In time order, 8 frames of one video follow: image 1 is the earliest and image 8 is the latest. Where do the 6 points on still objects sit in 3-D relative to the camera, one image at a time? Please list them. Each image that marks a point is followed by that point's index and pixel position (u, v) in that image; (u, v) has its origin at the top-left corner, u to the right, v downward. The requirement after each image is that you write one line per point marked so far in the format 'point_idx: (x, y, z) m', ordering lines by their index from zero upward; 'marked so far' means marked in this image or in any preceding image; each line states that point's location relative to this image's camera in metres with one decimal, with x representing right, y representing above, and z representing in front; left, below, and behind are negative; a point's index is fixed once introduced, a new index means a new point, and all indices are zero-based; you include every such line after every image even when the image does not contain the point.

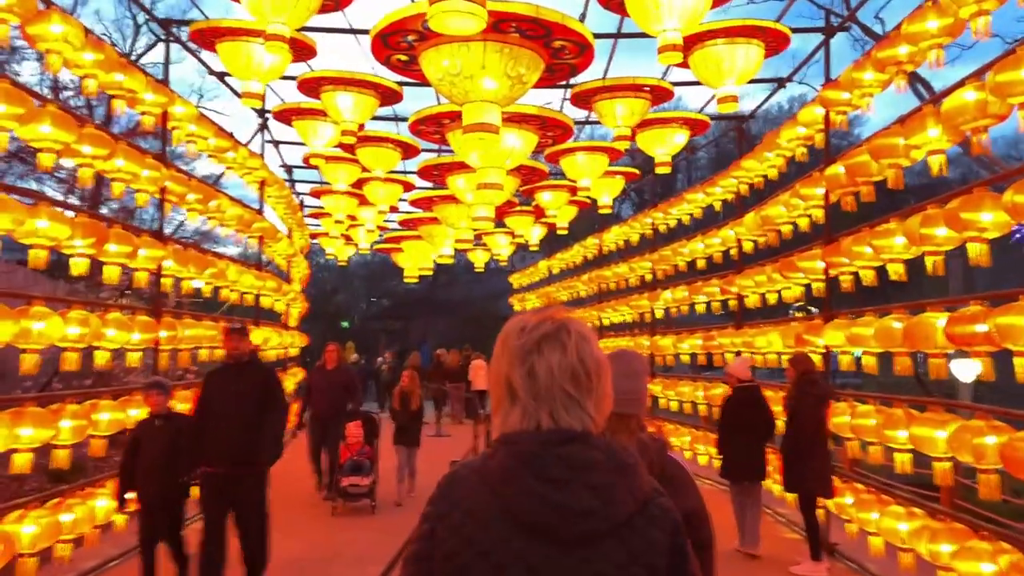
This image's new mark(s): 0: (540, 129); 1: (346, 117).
0: (+0.4, +2.3, +11.7) m
1: (-2.0, +2.1, +10.1) m
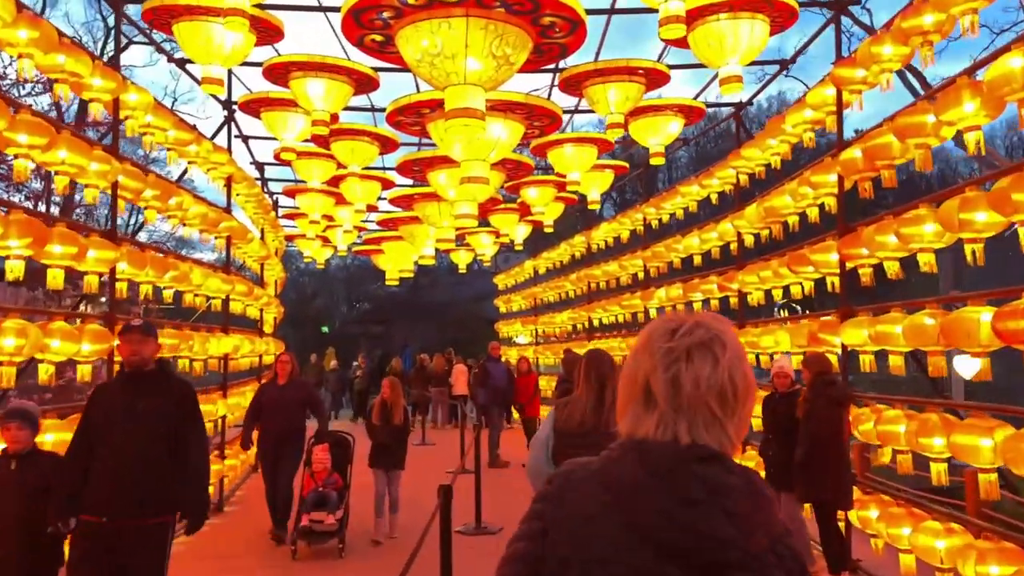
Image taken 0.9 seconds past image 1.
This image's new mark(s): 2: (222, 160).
0: (+0.2, +2.3, +11.0) m
1: (-2.2, +2.1, +9.4) m
2: (-3.6, +1.6, +10.3) m
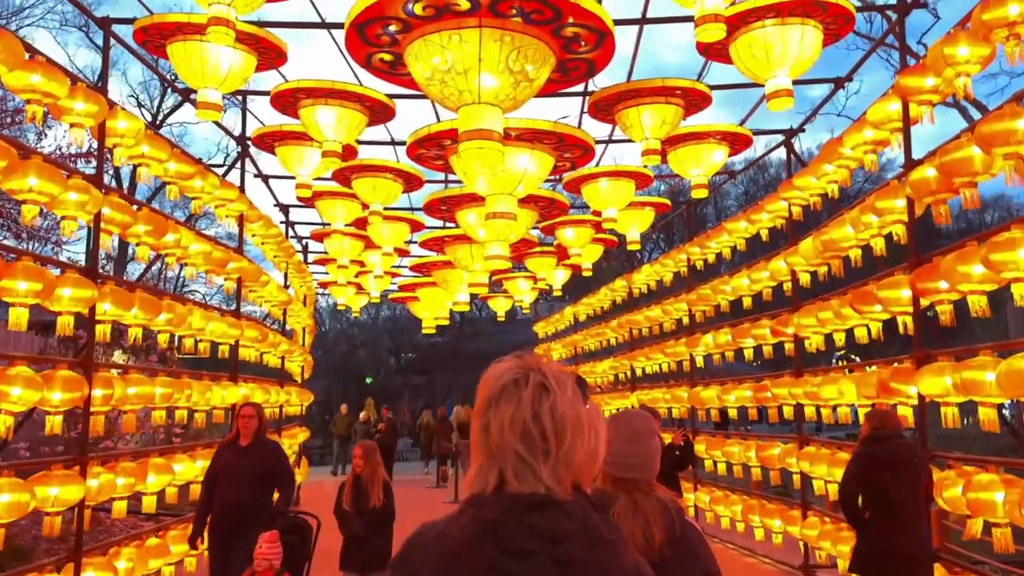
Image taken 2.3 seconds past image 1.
0: (+0.5, +1.7, +10.2) m
1: (-1.9, +1.6, +8.7) m
2: (-3.3, +1.1, +9.7) m
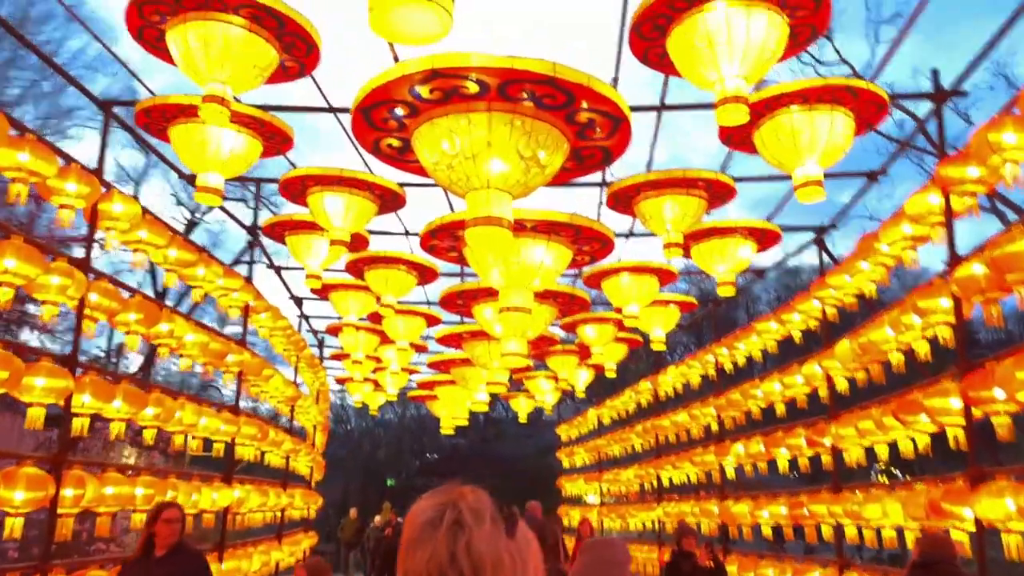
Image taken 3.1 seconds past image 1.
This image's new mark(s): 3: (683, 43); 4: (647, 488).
0: (+0.7, +0.6, +9.8) m
1: (-1.8, +0.7, +8.4) m
2: (-3.1, 0.0, +9.3) m
3: (+1.1, +1.6, +5.4) m
4: (+3.1, -4.5, +18.8) m
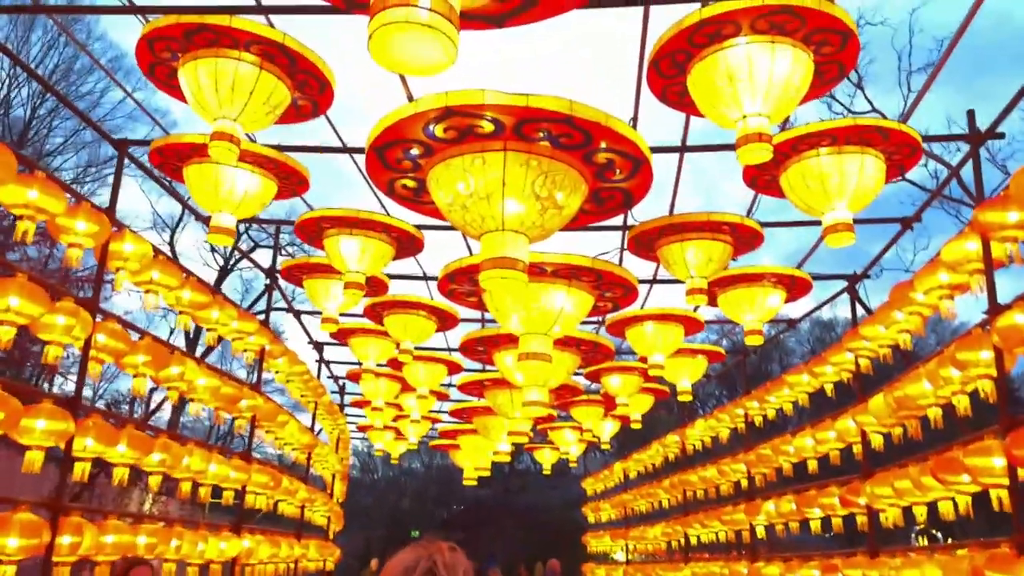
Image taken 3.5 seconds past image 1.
0: (+1.0, 0.0, +9.6) m
1: (-1.6, +0.2, +8.2) m
2: (-2.9, -0.5, +9.2) m
3: (+1.2, +1.3, +5.2) m
4: (+3.6, -5.6, +18.1) m
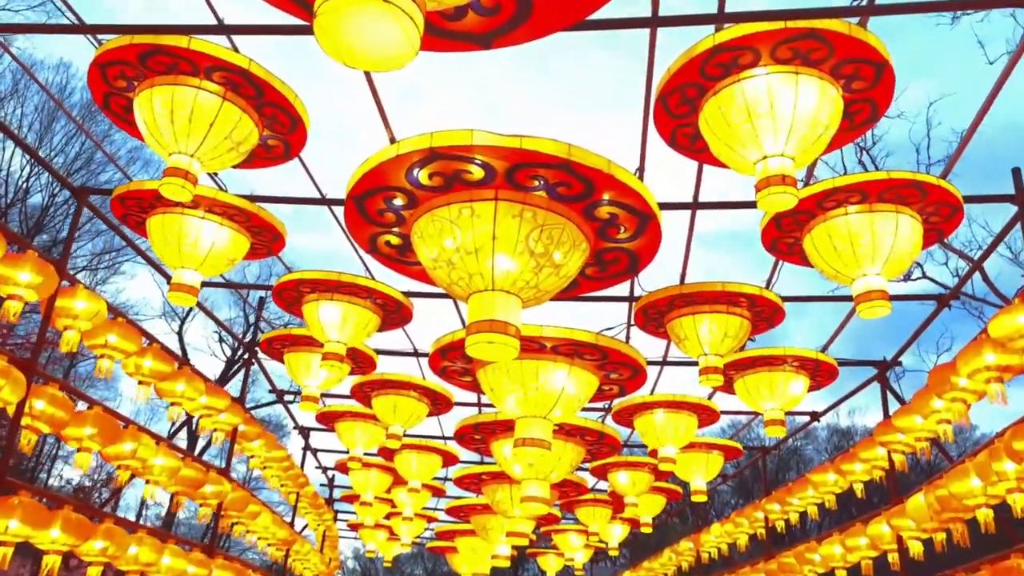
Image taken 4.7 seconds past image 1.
0: (+0.9, -0.9, +8.8) m
1: (-1.6, -0.4, +7.5) m
2: (-2.9, -1.2, +8.4) m
3: (+1.1, +1.0, +4.6) m
4: (+3.5, -7.6, +16.6) m
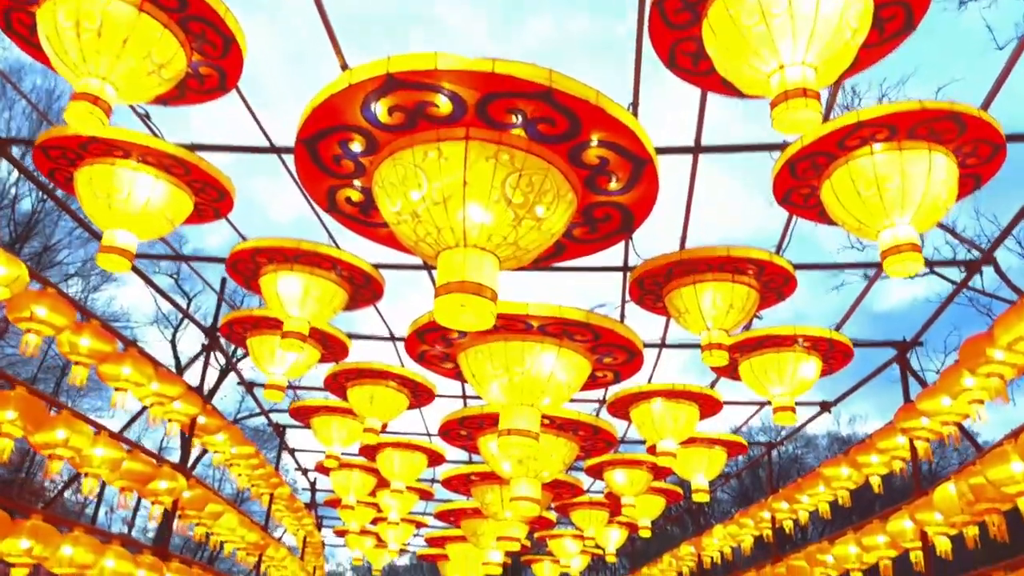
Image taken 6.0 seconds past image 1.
0: (+0.8, -0.6, +8.0) m
1: (-1.8, -0.2, +6.8) m
2: (-3.1, -1.0, +7.6) m
3: (+1.0, +1.2, +3.9) m
4: (+3.4, -7.4, +15.7) m
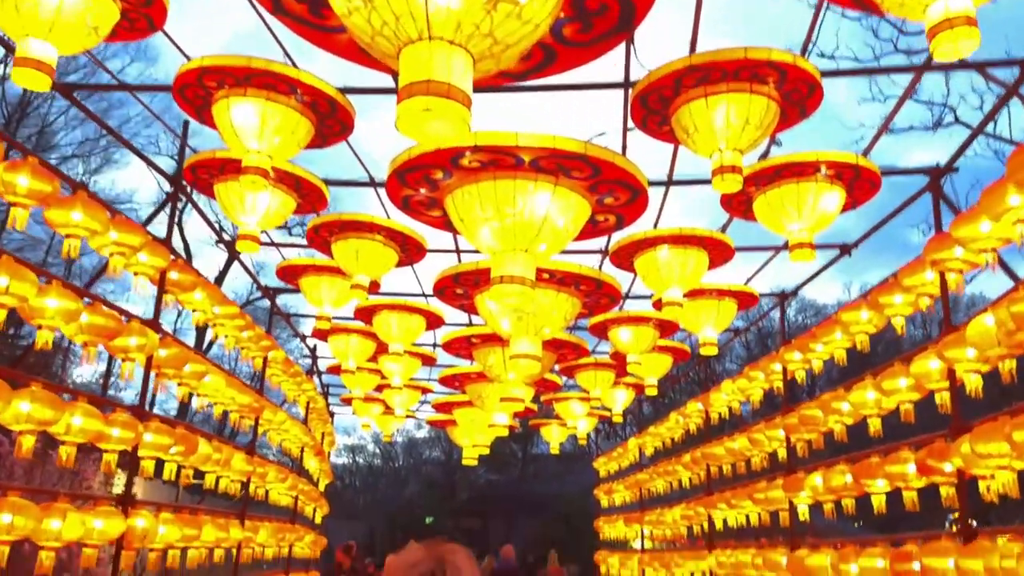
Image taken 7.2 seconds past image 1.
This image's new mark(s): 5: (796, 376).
0: (+0.7, +0.9, +7.3) m
1: (-1.9, +1.0, +6.0) m
2: (-3.2, +0.4, +7.0) m
3: (+0.8, +2.1, +2.9) m
4: (+3.5, -4.7, +15.9) m
5: (+3.6, -1.1, +10.4) m
